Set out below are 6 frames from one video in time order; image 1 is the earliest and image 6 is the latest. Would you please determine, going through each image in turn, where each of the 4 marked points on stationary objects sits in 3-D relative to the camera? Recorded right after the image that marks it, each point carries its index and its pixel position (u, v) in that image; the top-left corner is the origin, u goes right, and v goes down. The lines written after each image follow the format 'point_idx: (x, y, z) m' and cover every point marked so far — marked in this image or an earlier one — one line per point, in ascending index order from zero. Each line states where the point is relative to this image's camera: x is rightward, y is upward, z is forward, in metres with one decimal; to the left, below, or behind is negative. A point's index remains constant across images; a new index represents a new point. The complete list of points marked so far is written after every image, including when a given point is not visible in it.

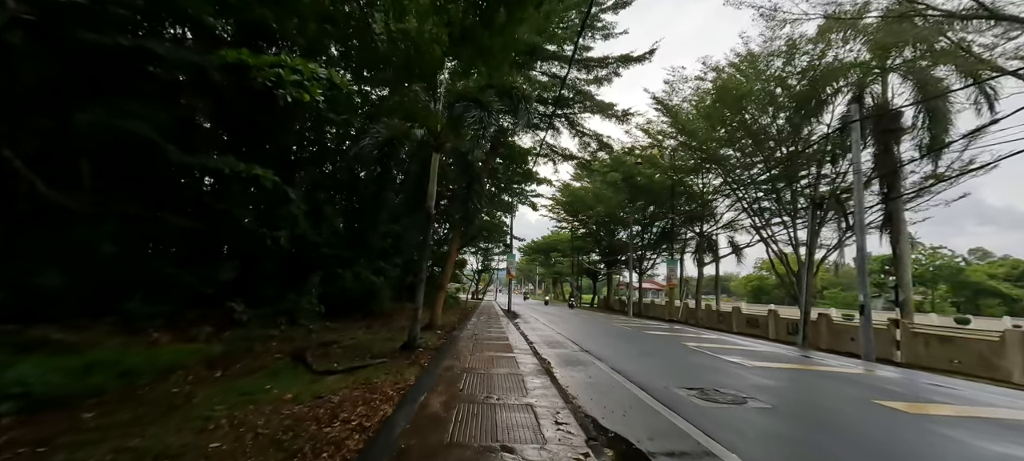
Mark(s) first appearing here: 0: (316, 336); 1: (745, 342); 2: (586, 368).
0: (-4.7, -2.6, +9.3) m
1: (+7.9, -3.8, +13.1) m
2: (+1.2, -2.3, +6.5) m
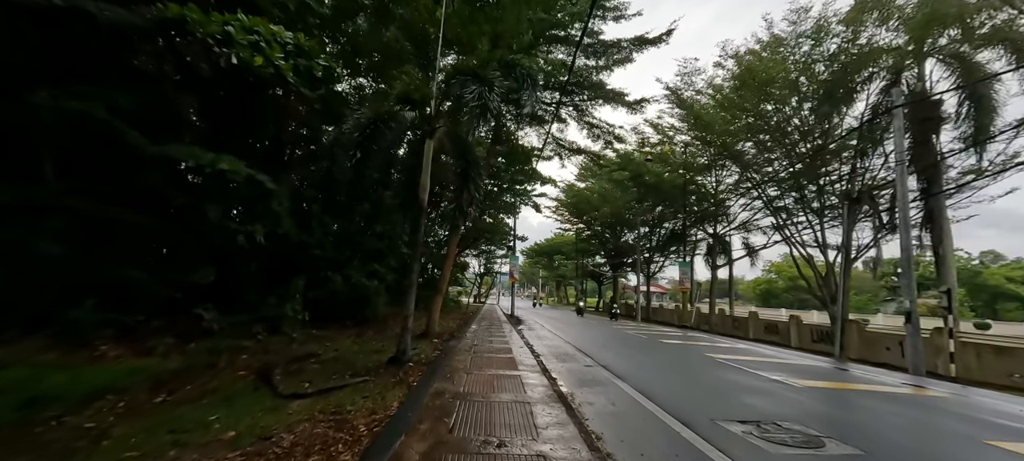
0: (-4.6, -2.5, +8.2) m
1: (+8.0, -3.8, +11.9) m
2: (+1.3, -2.2, +5.4) m
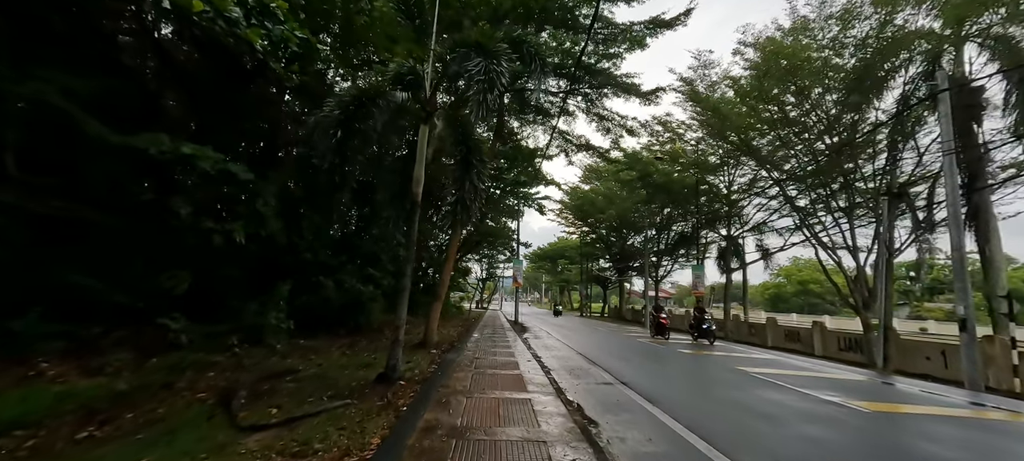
0: (-4.5, -2.5, +7.3) m
1: (+8.2, -3.8, +10.9) m
2: (+1.4, -2.2, +4.4) m
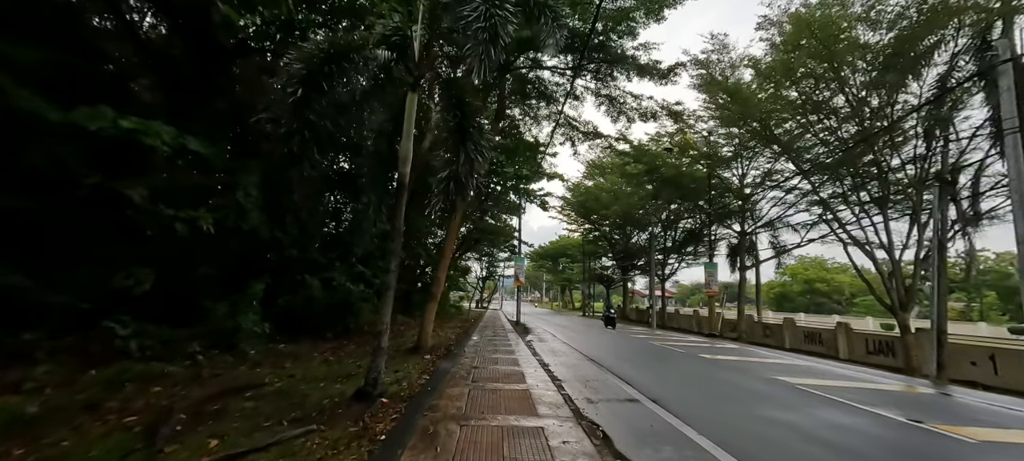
0: (-4.4, -2.3, +6.3) m
1: (+8.3, -3.6, +9.9) m
2: (+1.4, -2.0, +3.4) m
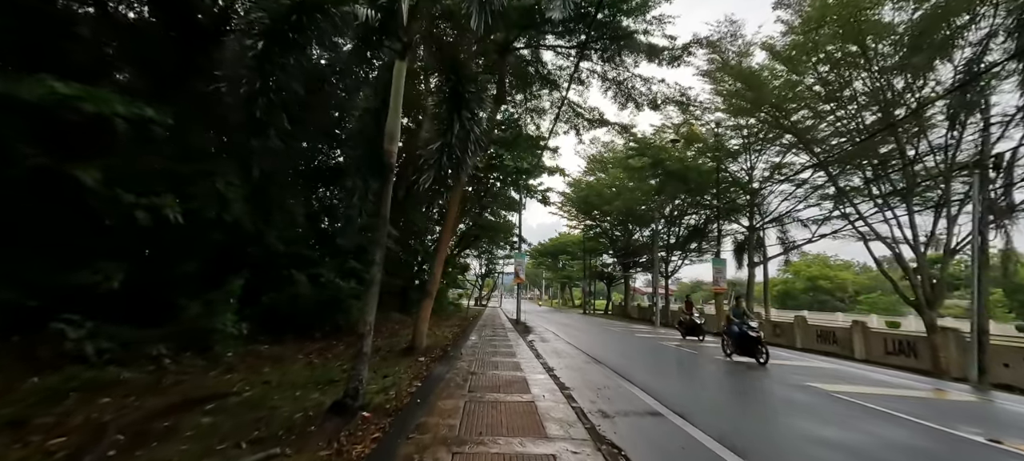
0: (-4.4, -2.2, +5.6) m
1: (+8.3, -3.4, +9.2) m
2: (+1.5, -1.8, +2.7) m
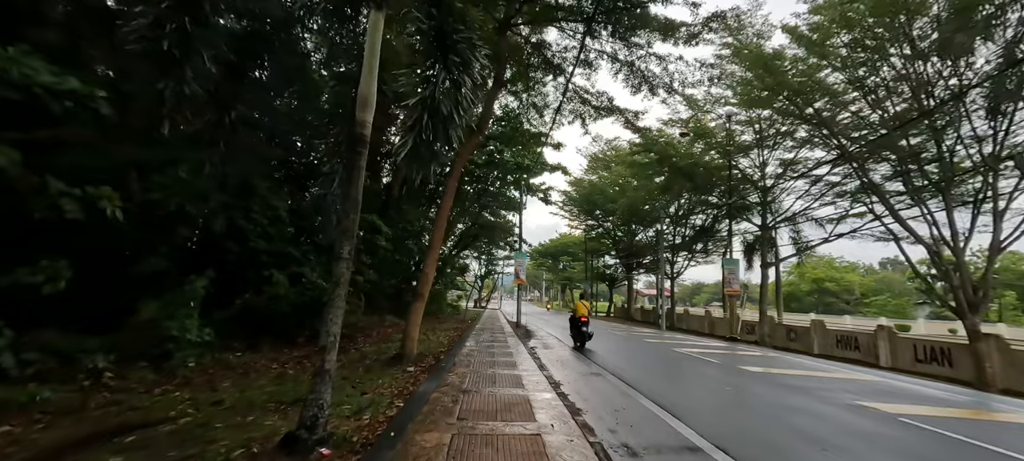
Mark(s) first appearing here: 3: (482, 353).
0: (-4.4, -2.0, +4.7) m
1: (+8.3, -3.3, +8.3) m
2: (+1.5, -1.7, +1.8) m
3: (-0.8, -3.2, +10.3) m
